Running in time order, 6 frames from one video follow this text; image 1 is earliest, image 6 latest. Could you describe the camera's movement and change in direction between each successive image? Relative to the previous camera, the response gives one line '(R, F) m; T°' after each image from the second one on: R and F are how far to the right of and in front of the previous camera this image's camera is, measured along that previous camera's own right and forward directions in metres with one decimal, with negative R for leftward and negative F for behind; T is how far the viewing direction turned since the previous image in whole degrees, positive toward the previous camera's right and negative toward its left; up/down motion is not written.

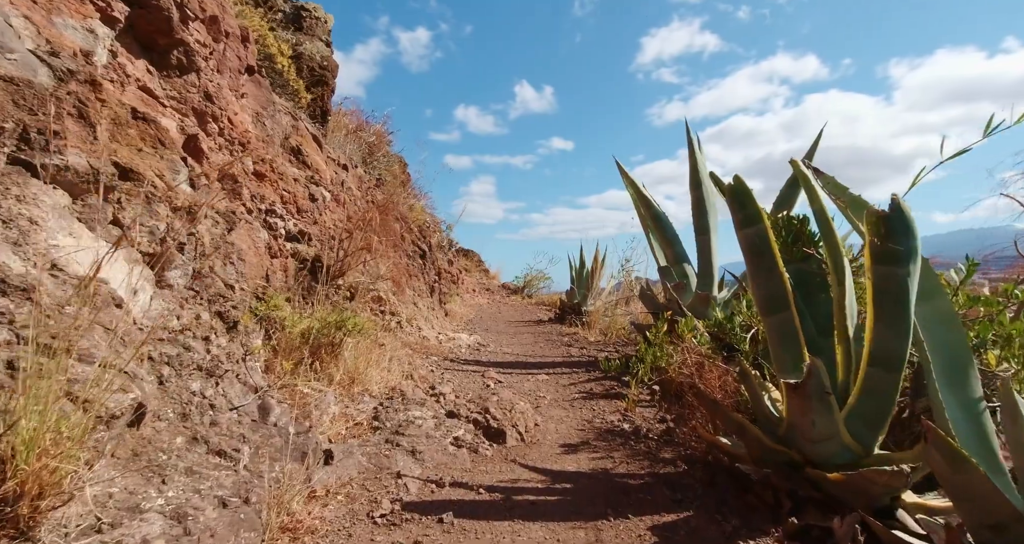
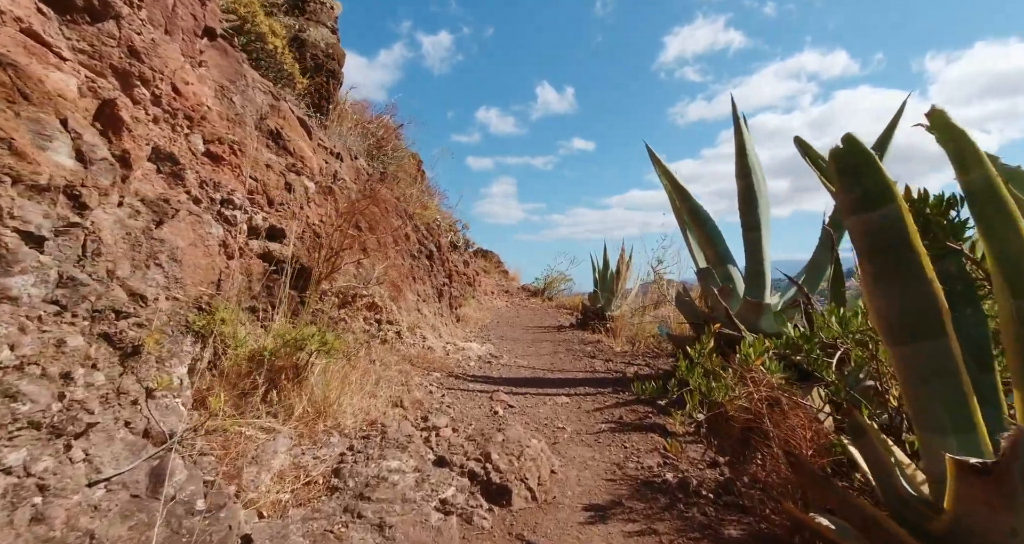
(+0.1, +0.6) m; -2°
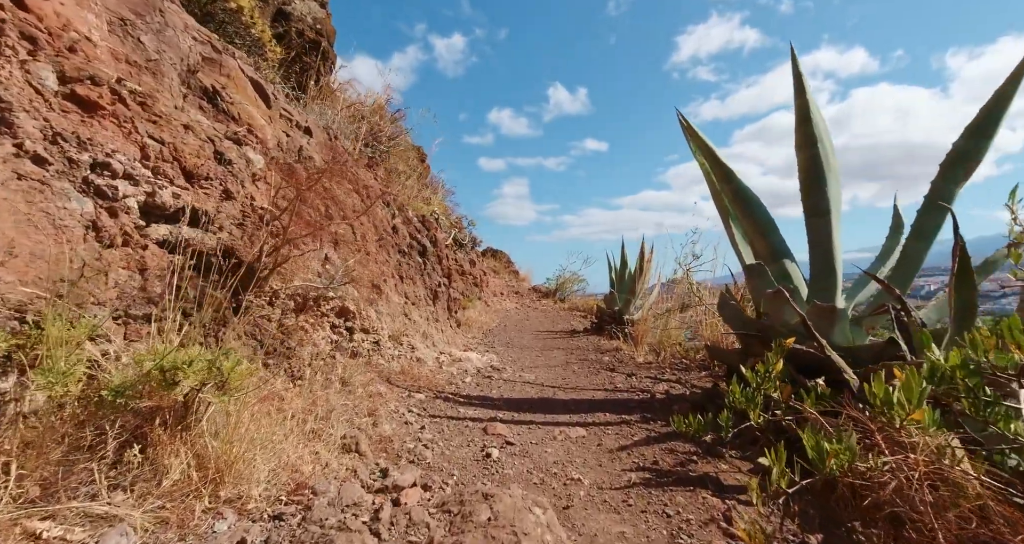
(+0.1, +0.8) m; -1°
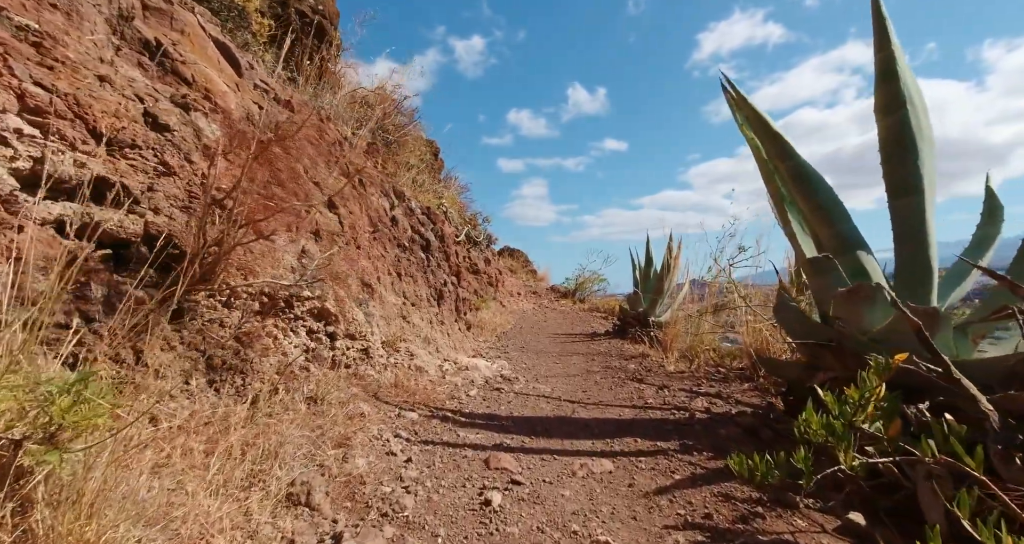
(0.0, +0.6) m; -2°
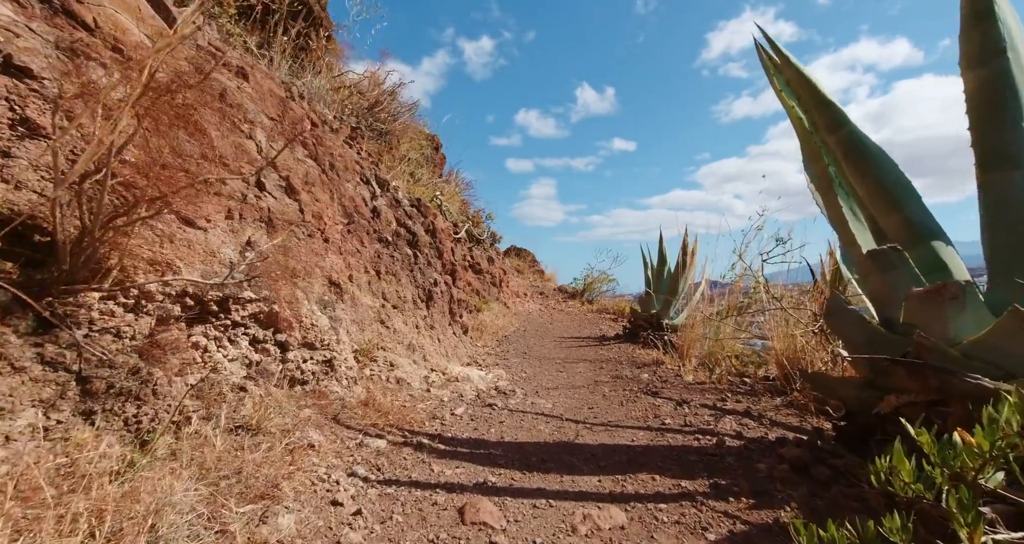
(+0.1, +0.5) m; -1°
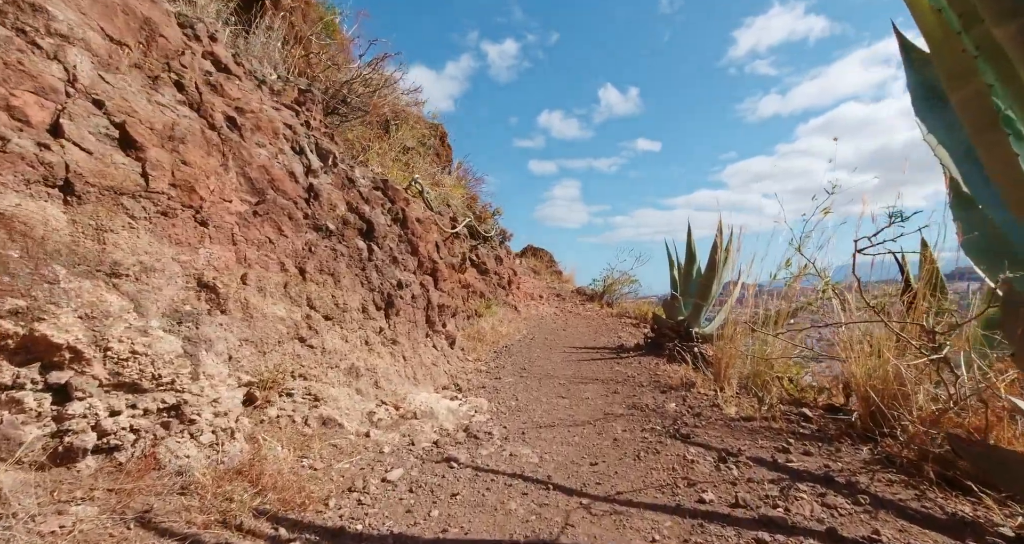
(+0.3, +1.0) m; -3°
